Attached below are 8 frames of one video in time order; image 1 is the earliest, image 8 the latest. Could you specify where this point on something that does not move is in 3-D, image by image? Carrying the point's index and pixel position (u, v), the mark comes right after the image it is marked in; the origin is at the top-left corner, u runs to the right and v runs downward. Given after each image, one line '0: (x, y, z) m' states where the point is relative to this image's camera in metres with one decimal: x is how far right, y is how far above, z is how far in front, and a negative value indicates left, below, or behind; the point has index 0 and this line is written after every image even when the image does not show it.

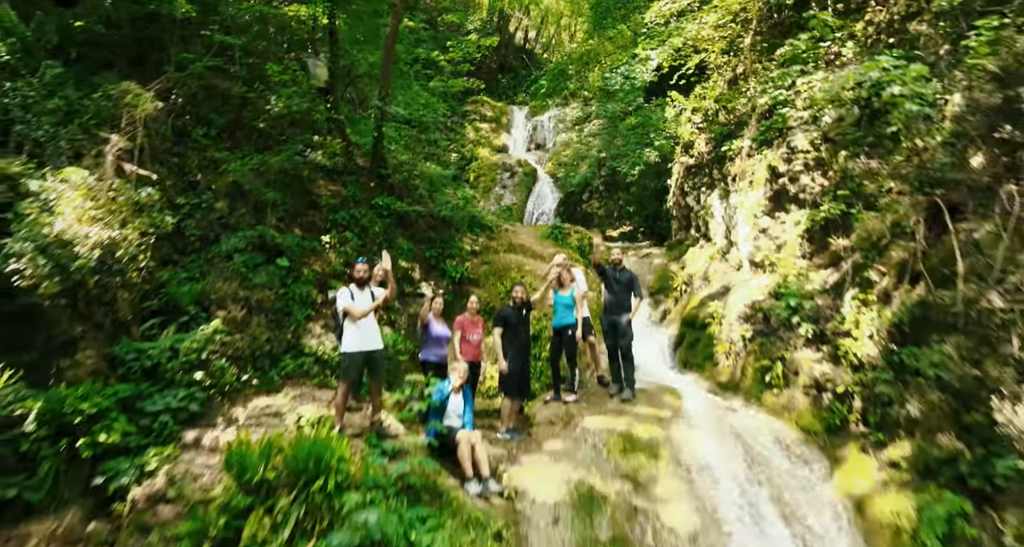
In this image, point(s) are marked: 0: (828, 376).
0: (+3.5, -1.1, +5.0) m
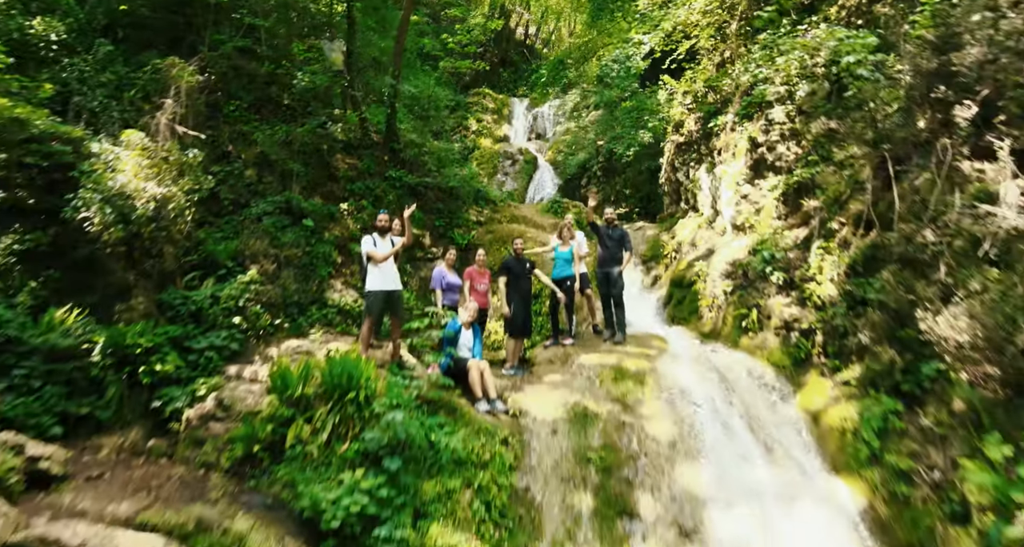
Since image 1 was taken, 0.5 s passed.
0: (+3.6, -0.5, +5.7) m
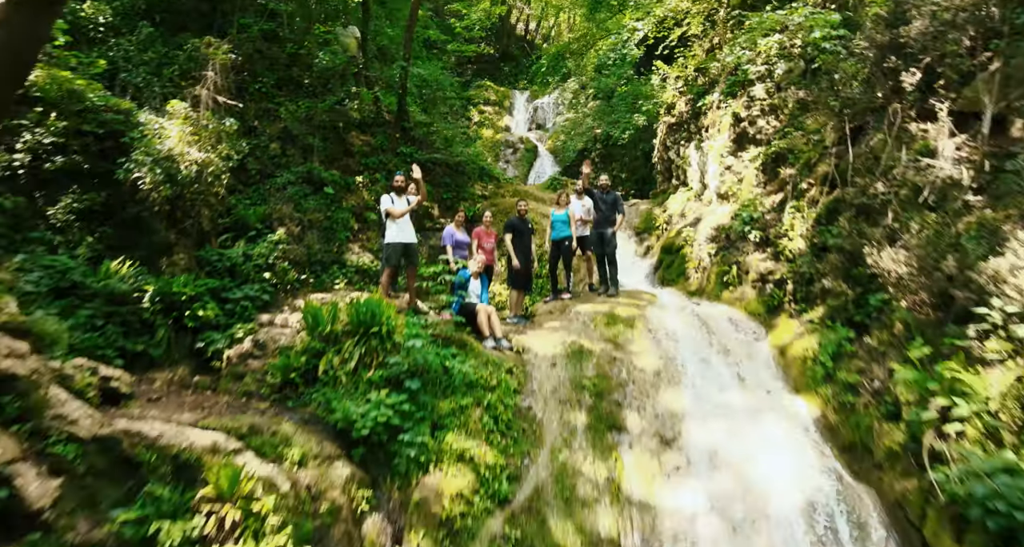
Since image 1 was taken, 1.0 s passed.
0: (+3.6, +0.1, +6.4) m
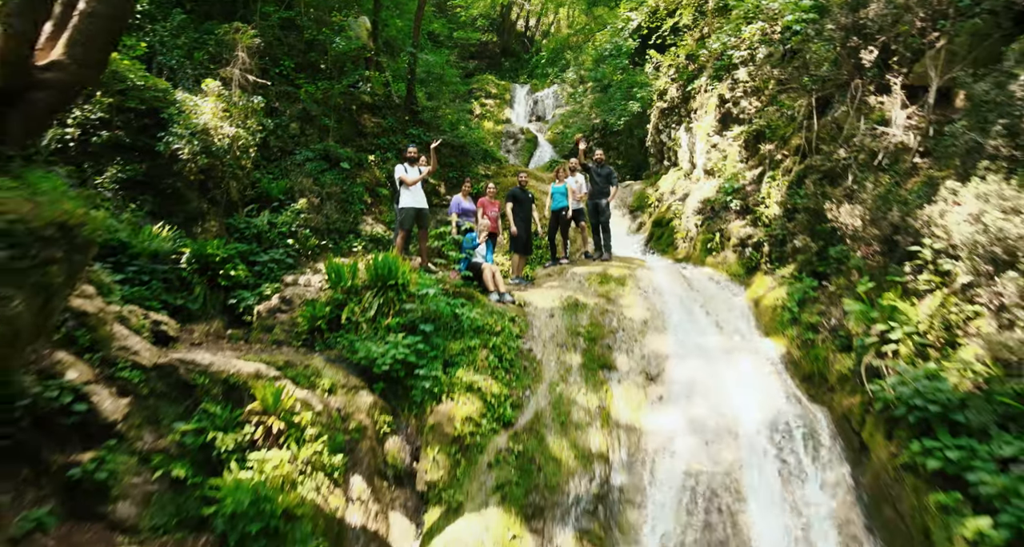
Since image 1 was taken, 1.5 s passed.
0: (+3.6, +0.6, +7.0) m
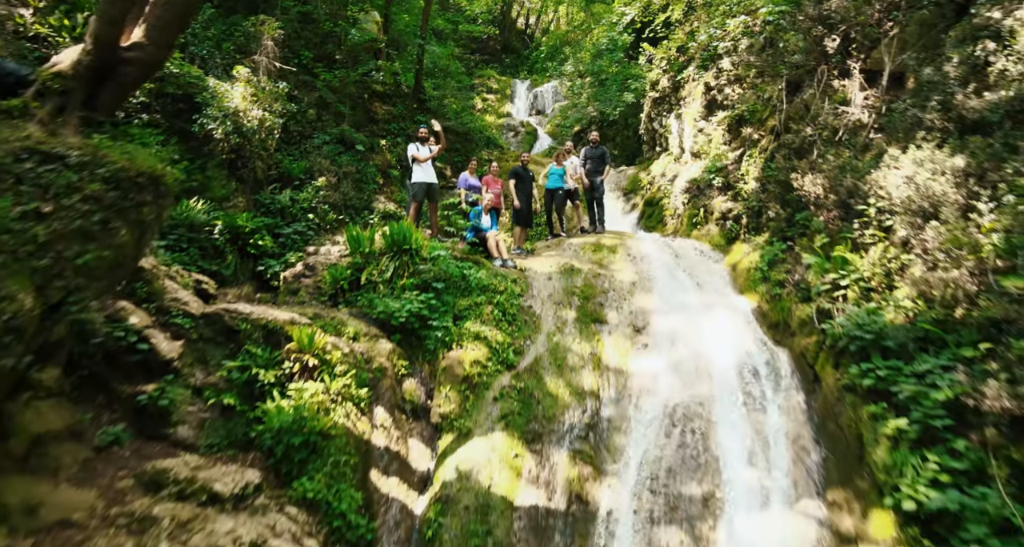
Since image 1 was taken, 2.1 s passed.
0: (+3.7, +1.1, +7.7) m
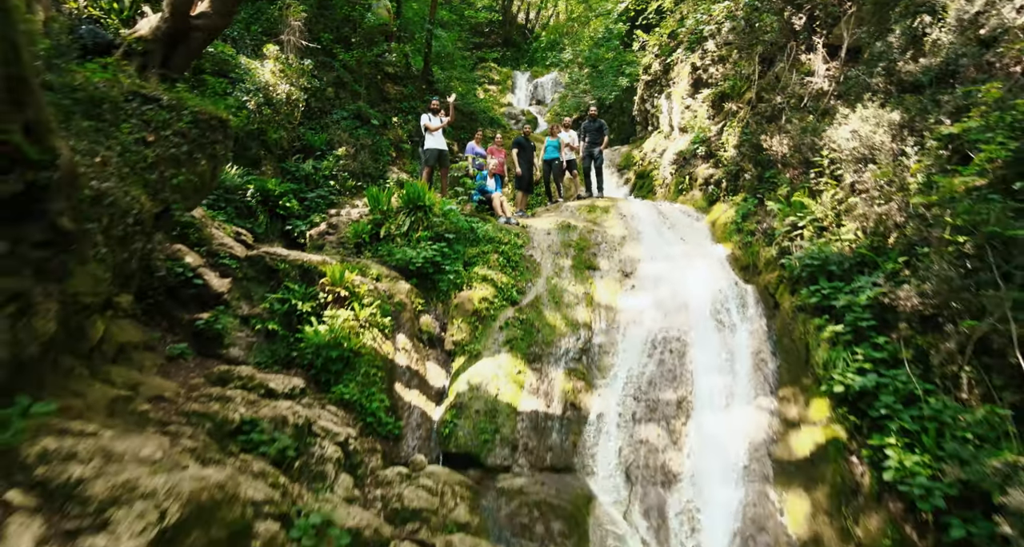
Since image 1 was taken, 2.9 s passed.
0: (+3.7, +1.9, +8.5) m
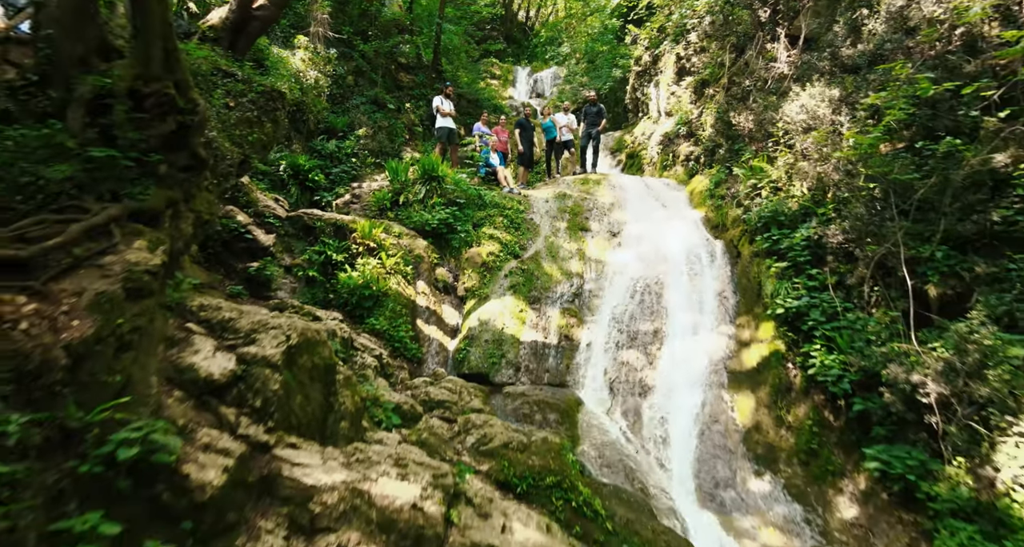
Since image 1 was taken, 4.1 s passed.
0: (+3.8, +2.6, +9.5) m
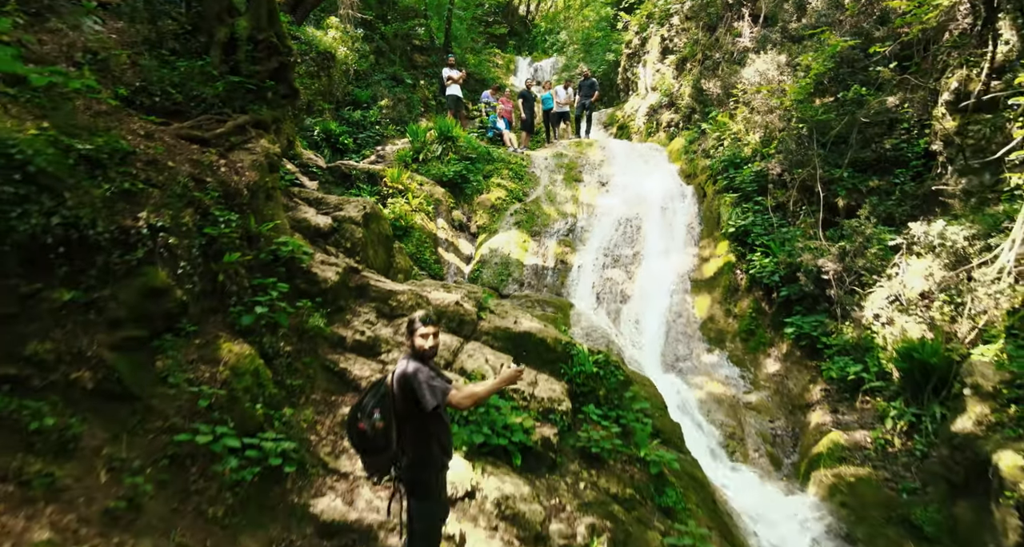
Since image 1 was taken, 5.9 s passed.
0: (+3.8, +3.7, +10.9) m
